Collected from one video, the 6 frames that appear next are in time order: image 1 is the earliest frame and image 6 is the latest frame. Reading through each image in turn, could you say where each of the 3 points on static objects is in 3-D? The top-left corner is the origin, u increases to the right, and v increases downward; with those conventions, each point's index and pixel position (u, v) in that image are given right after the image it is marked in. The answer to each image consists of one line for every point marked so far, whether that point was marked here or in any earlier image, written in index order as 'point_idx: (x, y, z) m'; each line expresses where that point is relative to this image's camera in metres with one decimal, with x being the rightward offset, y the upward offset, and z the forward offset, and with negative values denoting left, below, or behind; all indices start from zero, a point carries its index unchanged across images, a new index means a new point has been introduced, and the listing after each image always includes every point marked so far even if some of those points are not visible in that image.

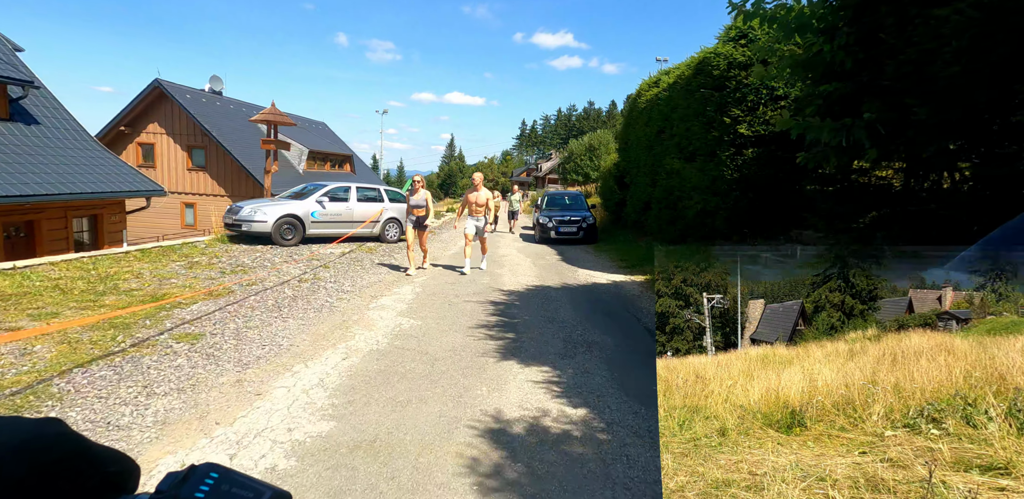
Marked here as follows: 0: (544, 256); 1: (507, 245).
0: (+0.9, -0.2, +12.6) m
1: (-0.1, +0.1, +14.8) m
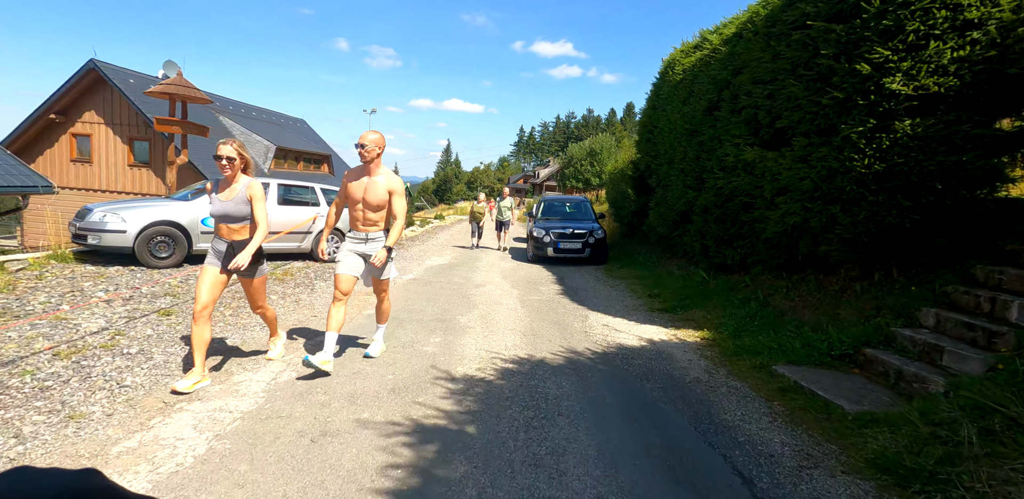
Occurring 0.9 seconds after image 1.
0: (+0.5, -0.7, +8.8) m
1: (-0.5, -0.4, +11.0) m
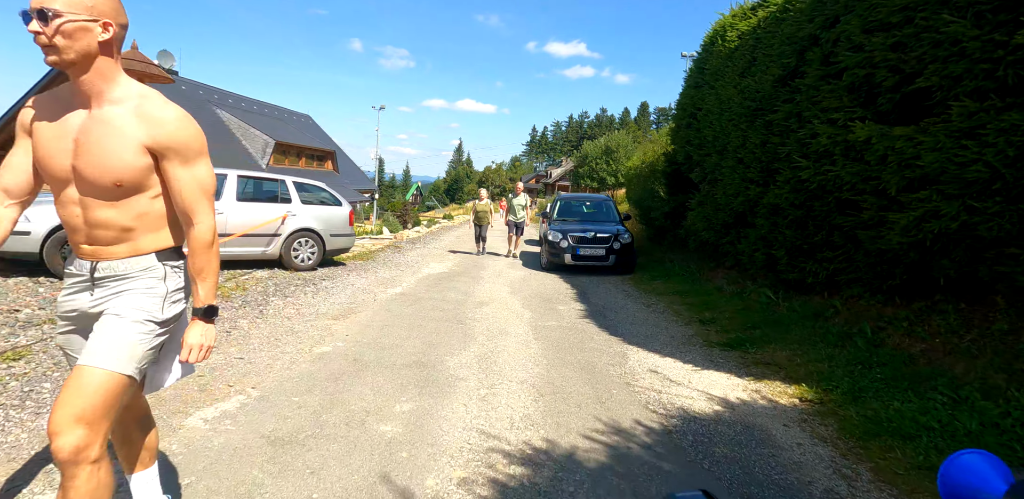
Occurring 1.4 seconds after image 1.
0: (+0.7, -0.8, +6.9) m
1: (-0.3, -0.6, +9.2) m
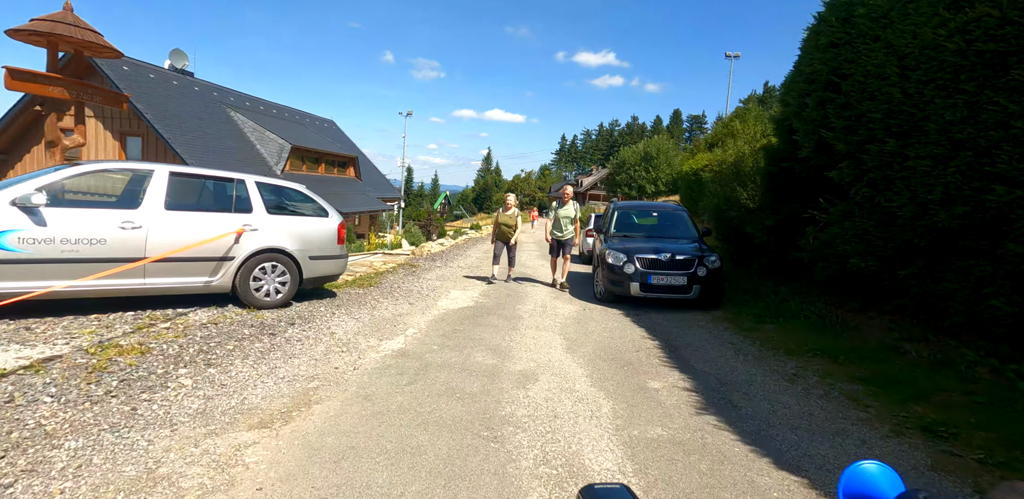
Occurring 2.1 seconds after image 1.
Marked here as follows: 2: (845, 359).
0: (+1.2, -1.2, +4.2) m
1: (+0.4, -1.0, +6.5) m
2: (+3.5, -1.1, +5.2) m
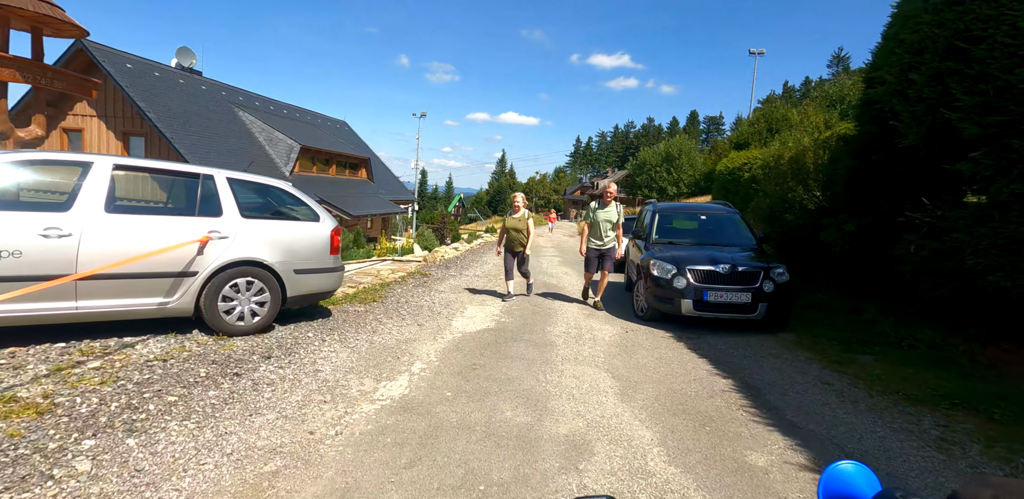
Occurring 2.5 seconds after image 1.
0: (+1.5, -1.3, +2.9) m
1: (+0.7, -1.1, +5.2) m
2: (+3.8, -1.3, +3.9) m
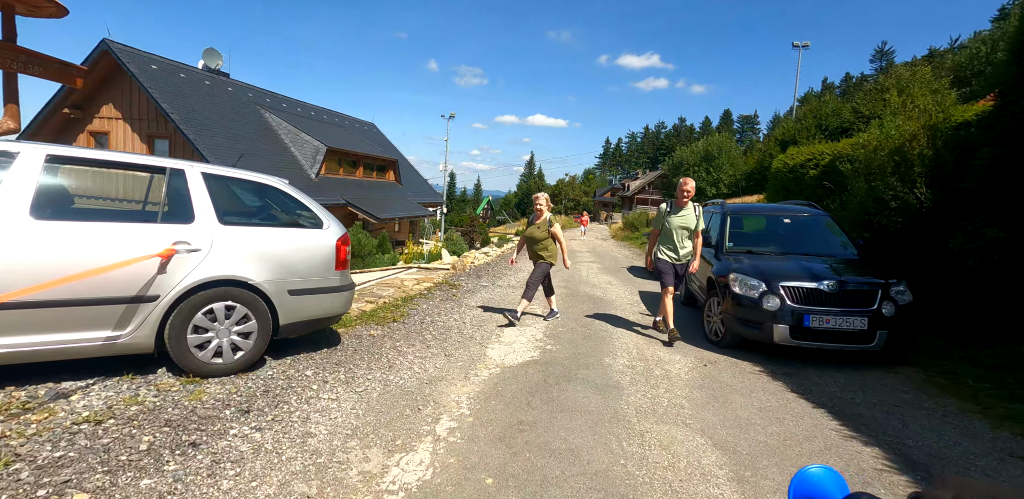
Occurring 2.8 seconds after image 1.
0: (+1.8, -1.4, +1.6) m
1: (+1.2, -1.2, +4.0) m
2: (+4.2, -1.4, +2.4) m
